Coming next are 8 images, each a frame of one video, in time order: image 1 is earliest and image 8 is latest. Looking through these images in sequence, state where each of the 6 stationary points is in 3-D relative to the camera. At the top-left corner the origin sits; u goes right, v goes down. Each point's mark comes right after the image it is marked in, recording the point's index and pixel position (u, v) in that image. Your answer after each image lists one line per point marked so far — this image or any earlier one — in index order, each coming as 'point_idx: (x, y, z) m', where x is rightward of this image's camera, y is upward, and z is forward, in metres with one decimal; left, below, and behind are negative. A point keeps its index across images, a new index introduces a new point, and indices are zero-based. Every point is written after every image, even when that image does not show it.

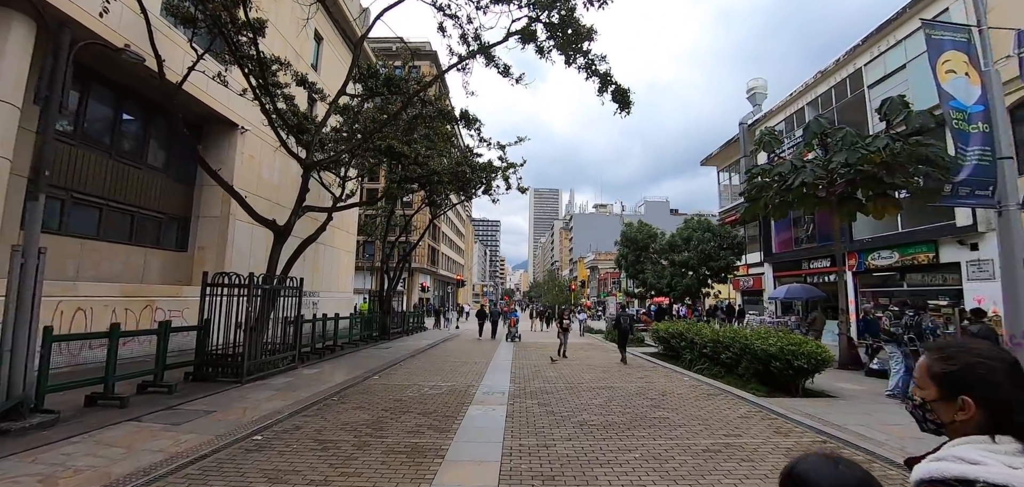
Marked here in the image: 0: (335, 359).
0: (-5.3, -3.4, +13.0) m
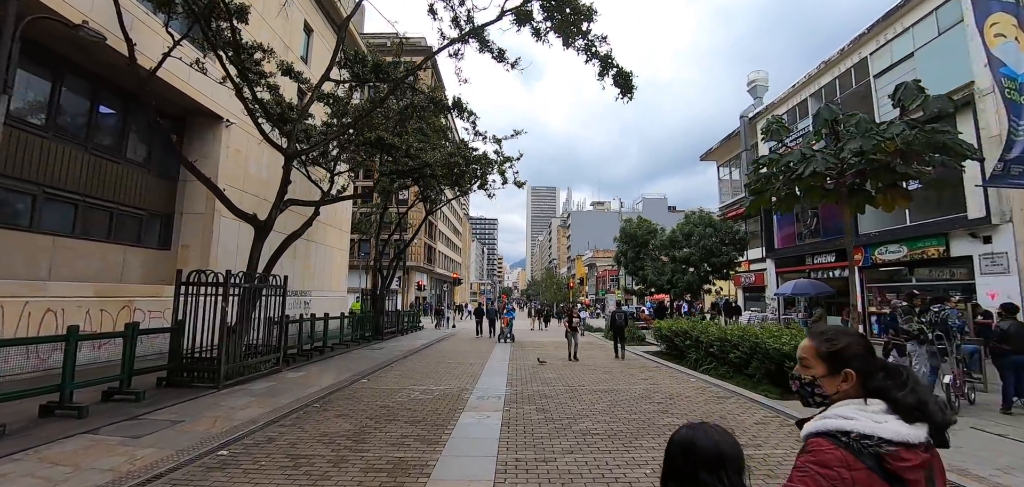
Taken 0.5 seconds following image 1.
0: (-5.4, -3.3, +12.4) m
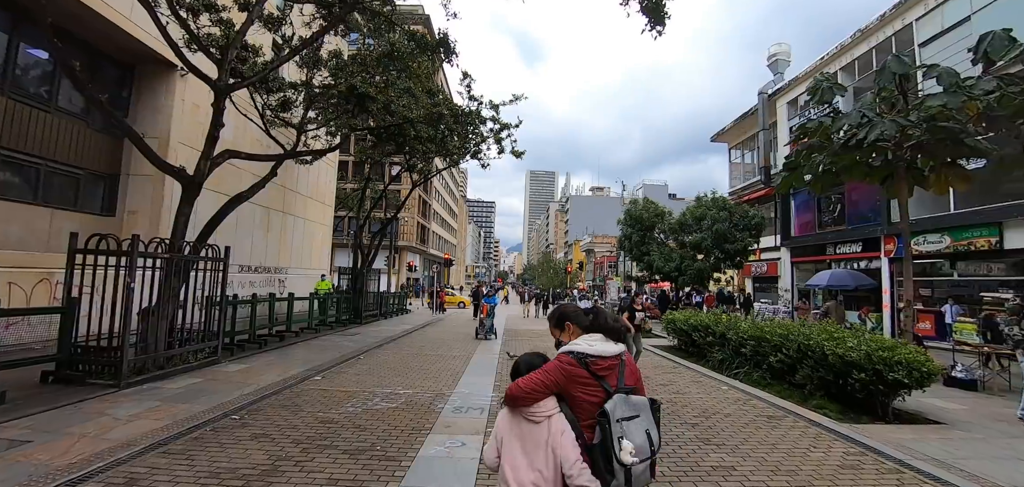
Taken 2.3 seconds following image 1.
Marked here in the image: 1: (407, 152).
0: (-5.6, -2.6, +10.6) m
1: (-3.9, +3.4, +16.0) m
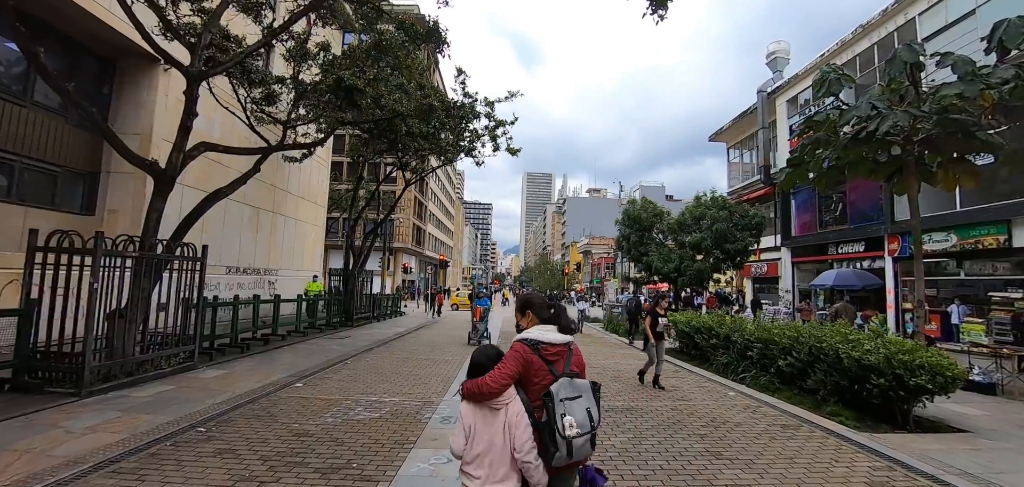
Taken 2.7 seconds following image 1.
0: (-5.7, -2.5, +10.1) m
1: (-4.0, +3.4, +15.6) m
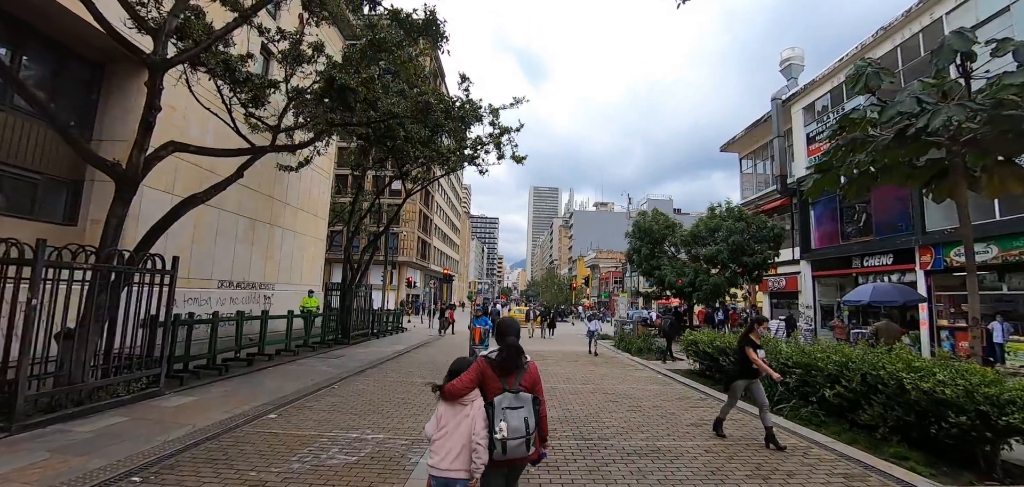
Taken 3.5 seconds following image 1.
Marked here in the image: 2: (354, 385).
0: (-5.6, -2.8, +9.2) m
1: (-3.8, +2.9, +14.9) m
2: (-3.2, -2.9, +8.9) m
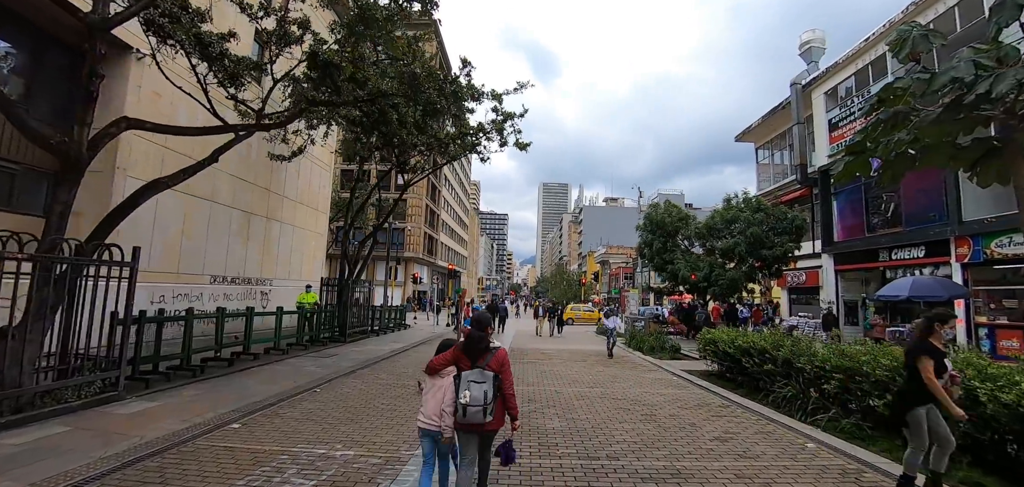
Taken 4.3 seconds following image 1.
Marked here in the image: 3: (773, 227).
0: (-5.6, -2.6, +8.5) m
1: (-3.7, +3.2, +14.1) m
2: (-3.2, -2.7, +8.1) m
3: (+10.7, +0.7, +17.9) m
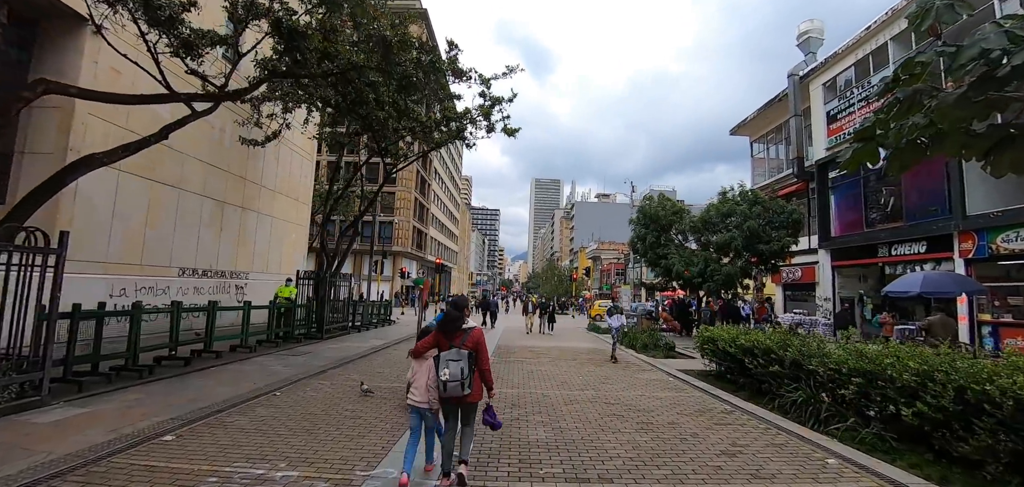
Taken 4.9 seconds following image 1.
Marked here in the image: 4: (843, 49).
0: (-5.9, -2.4, +7.7) m
1: (-4.1, +3.4, +13.3) m
2: (-3.5, -2.5, +7.4) m
3: (+10.3, +0.9, +17.4) m
4: (+14.7, +8.6, +19.4) m
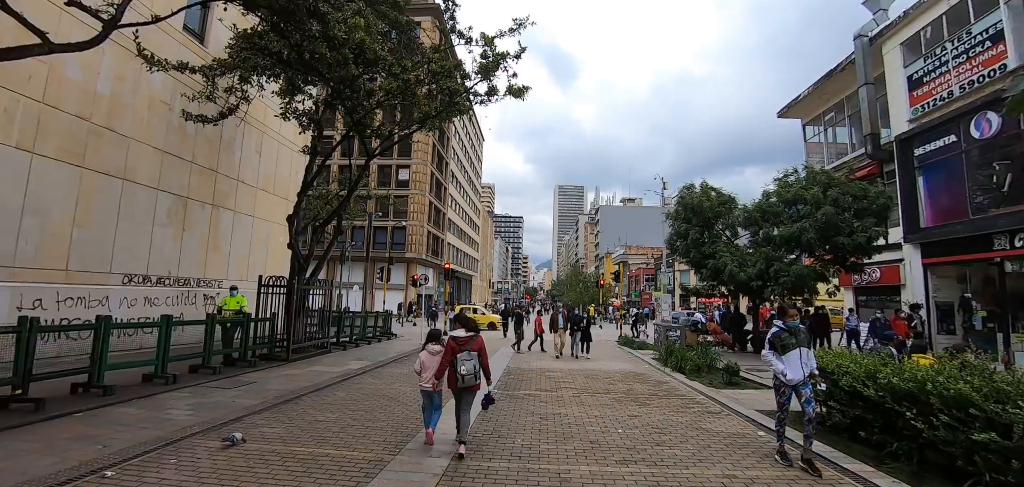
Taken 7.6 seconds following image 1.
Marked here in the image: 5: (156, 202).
0: (-5.9, -2.2, +5.1) m
1: (-3.9, +3.5, +10.6) m
2: (-3.5, -2.3, +4.6) m
3: (+10.7, +1.1, +13.9) m
4: (+15.1, +8.9, +15.9) m
5: (-10.4, +1.2, +12.7) m
